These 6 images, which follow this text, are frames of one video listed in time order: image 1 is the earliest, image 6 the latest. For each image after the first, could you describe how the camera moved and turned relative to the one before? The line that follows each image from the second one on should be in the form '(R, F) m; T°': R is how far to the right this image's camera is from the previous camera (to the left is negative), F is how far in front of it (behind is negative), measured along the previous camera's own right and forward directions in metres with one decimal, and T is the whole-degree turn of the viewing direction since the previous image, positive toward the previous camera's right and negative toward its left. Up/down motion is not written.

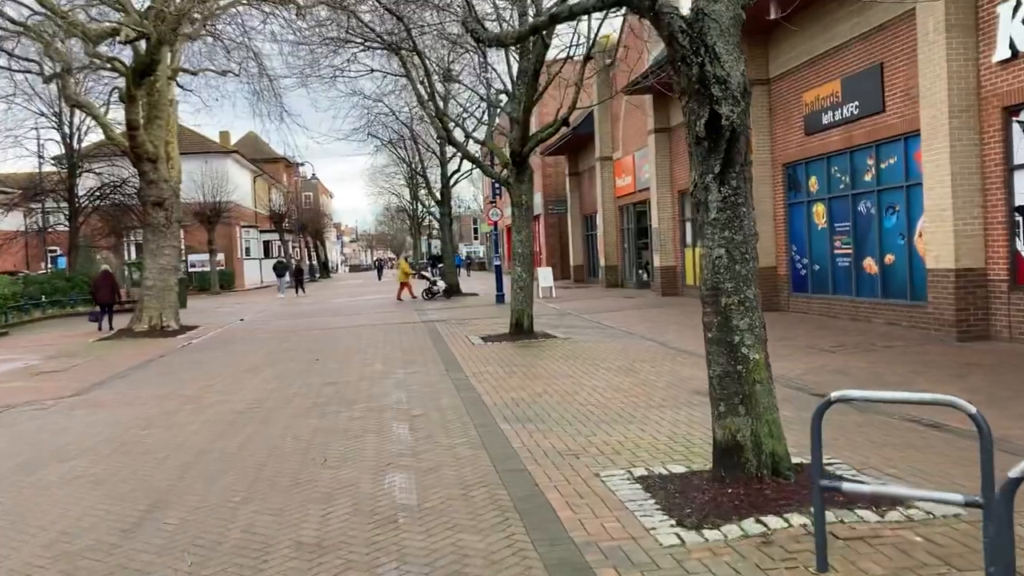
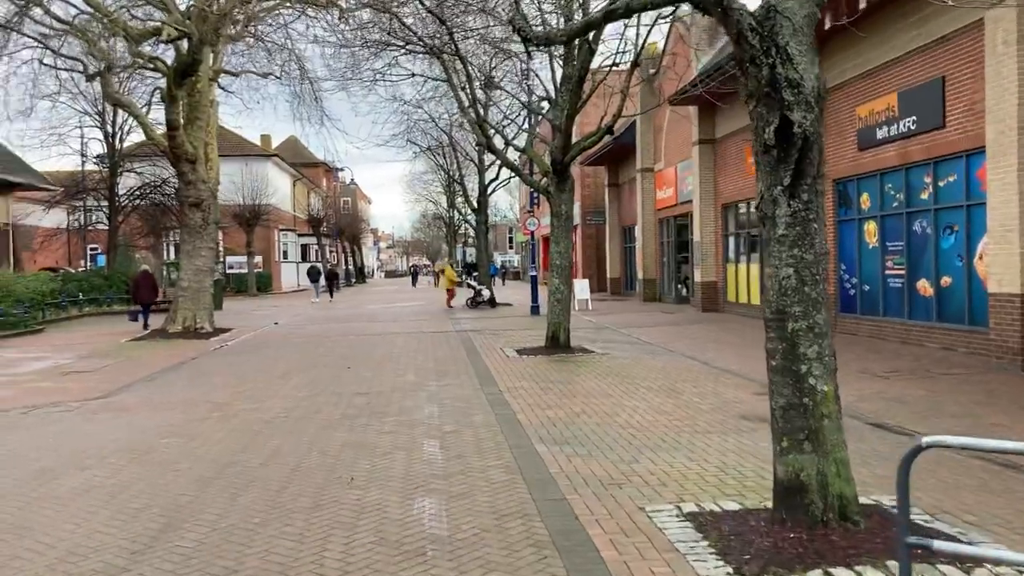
(-0.1, +0.4) m; -2°
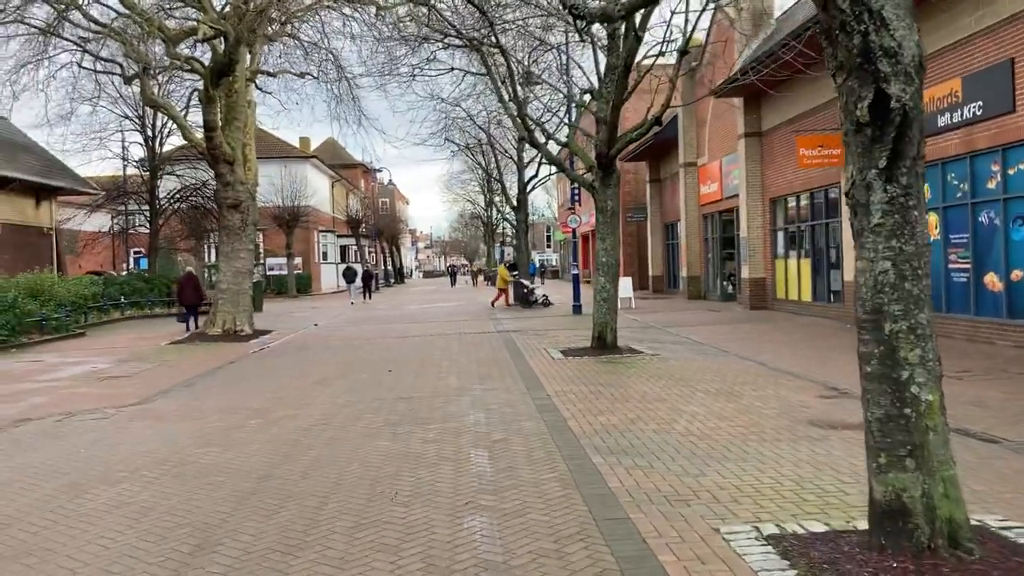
(-0.1, +0.4) m; -2°
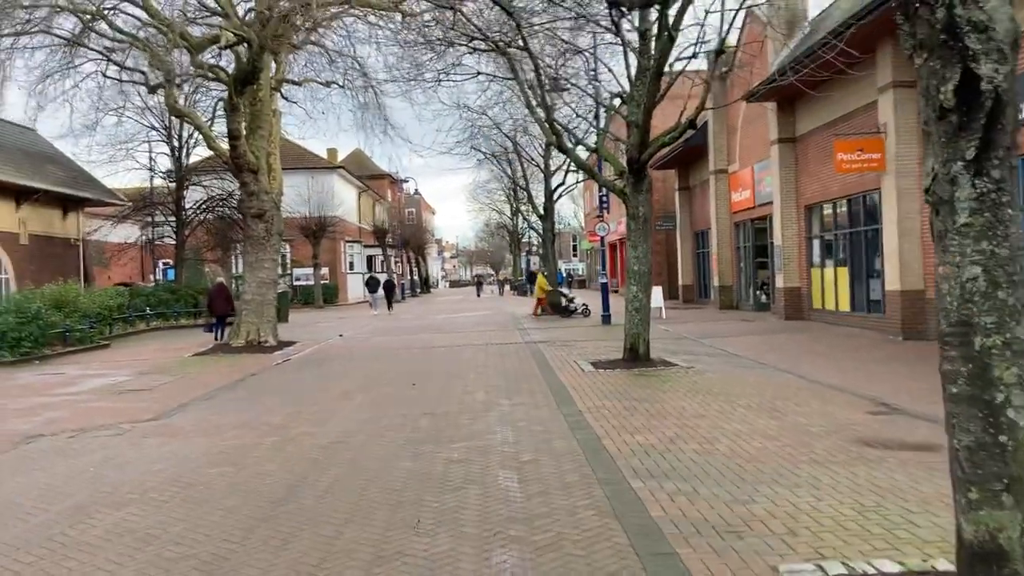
(0.0, +0.4) m; -2°
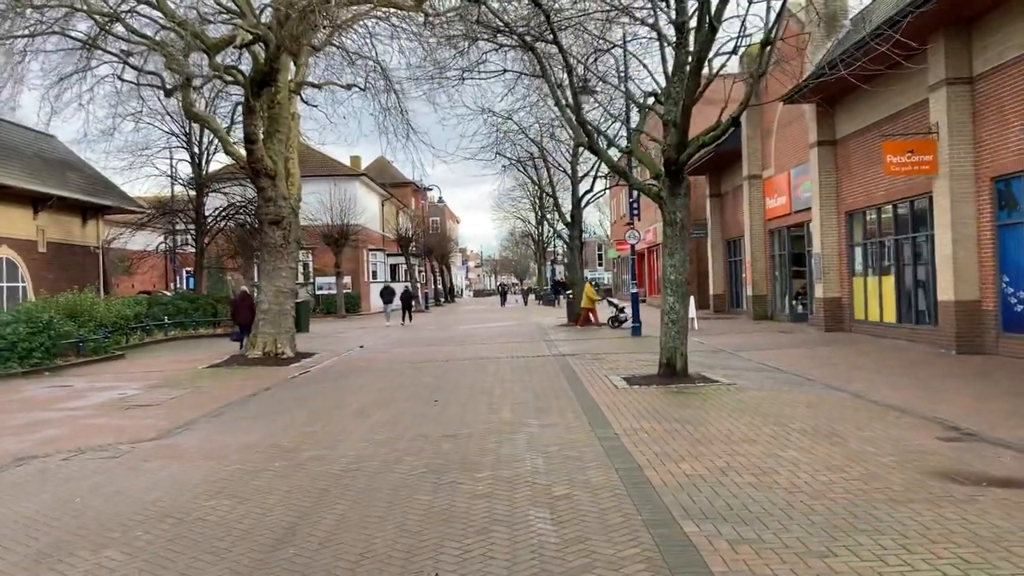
(-0.1, +0.8) m; -2°
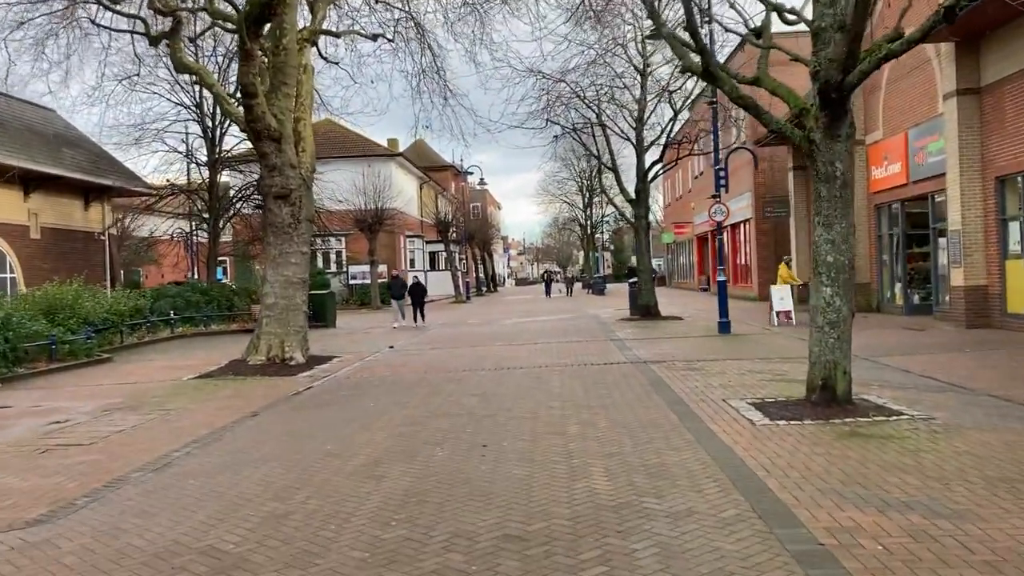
(-0.4, +3.6) m; -3°
